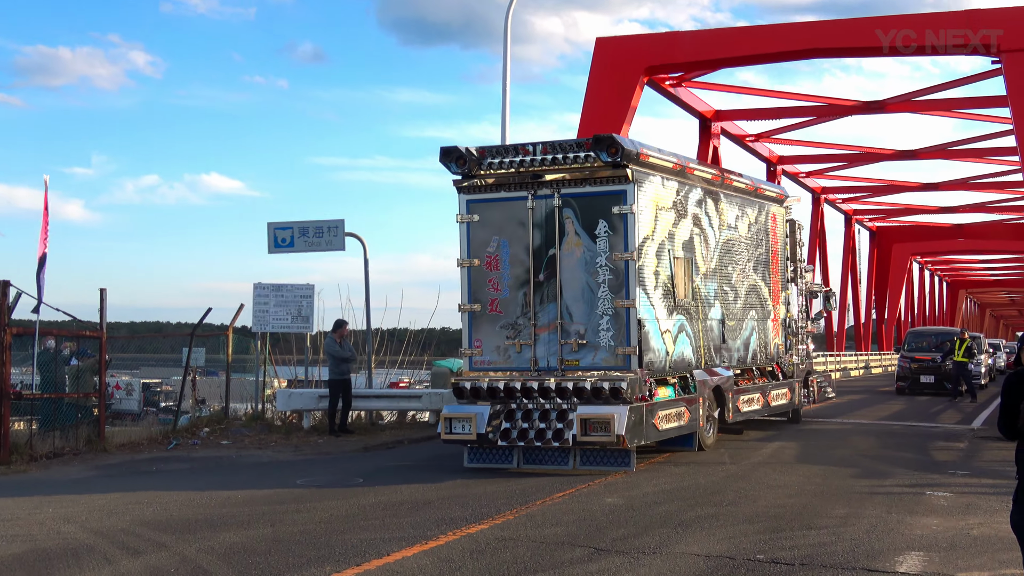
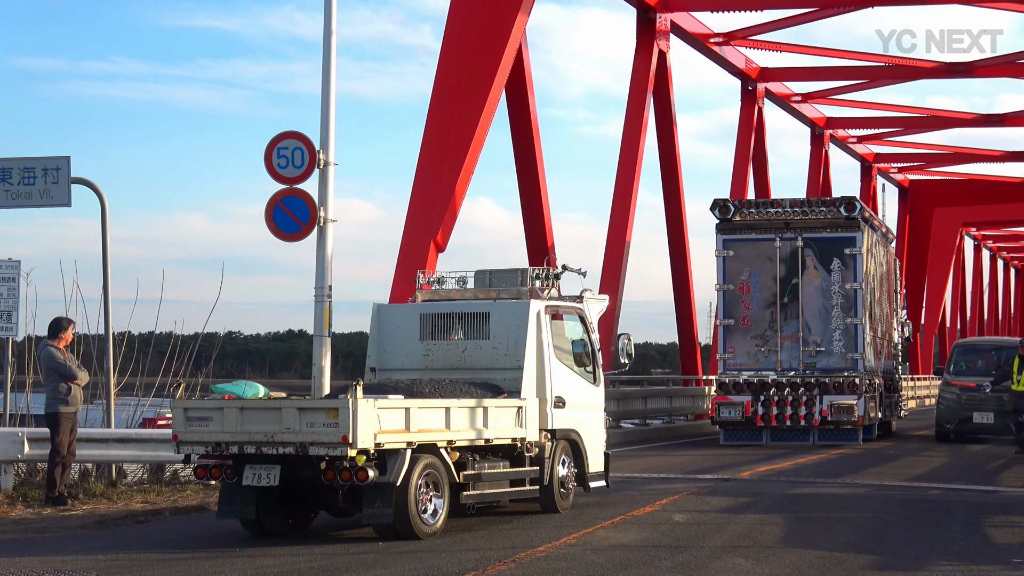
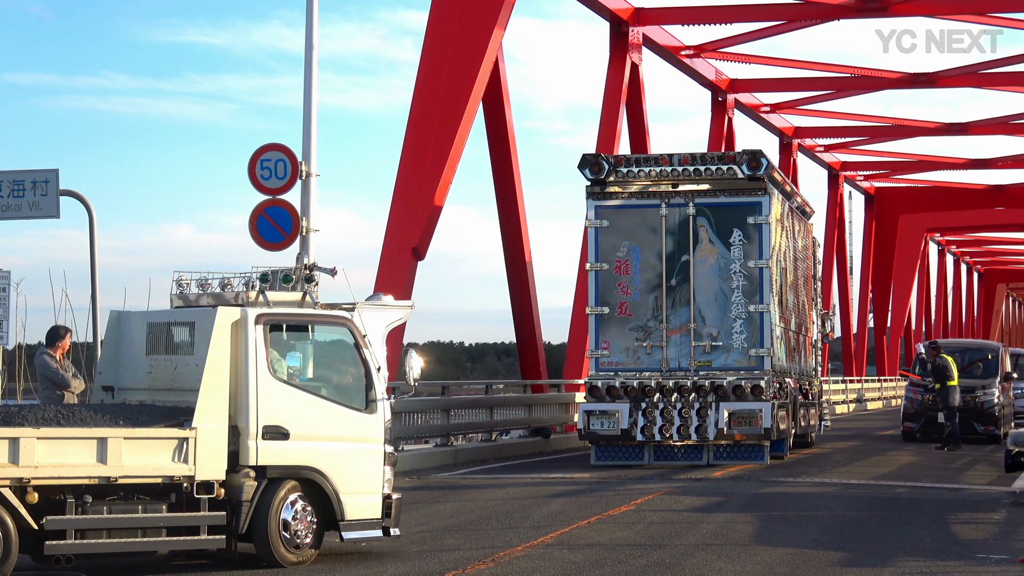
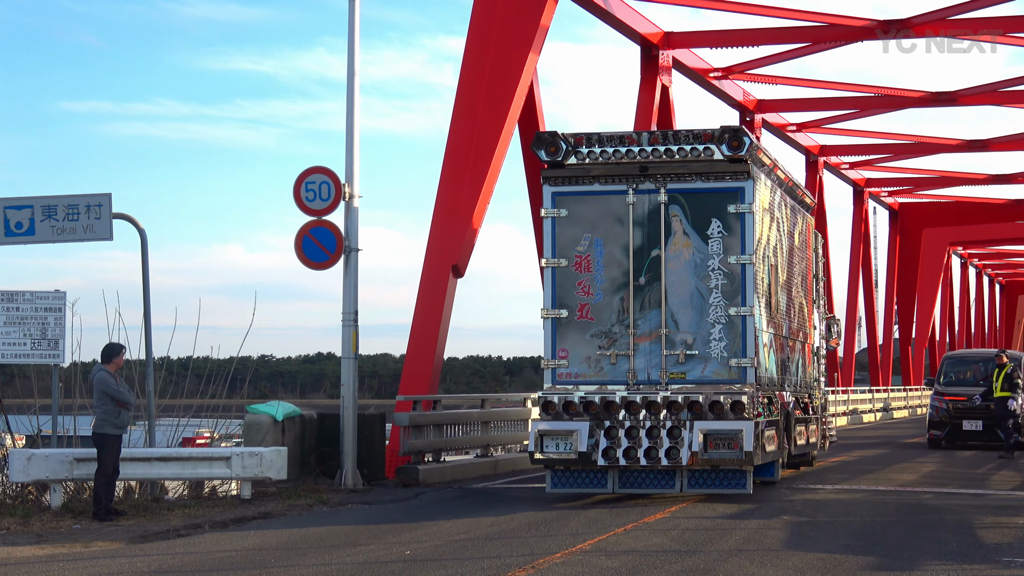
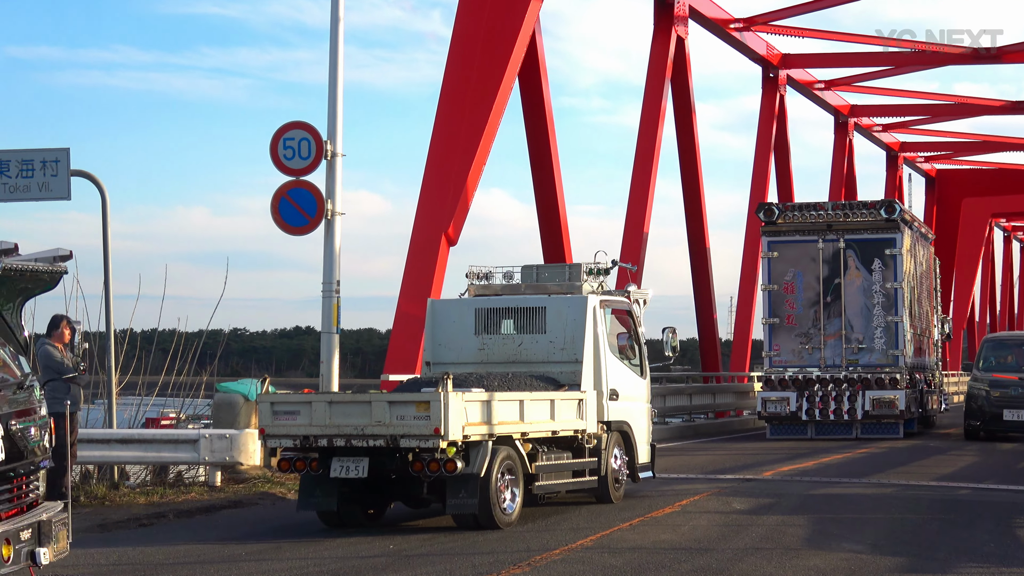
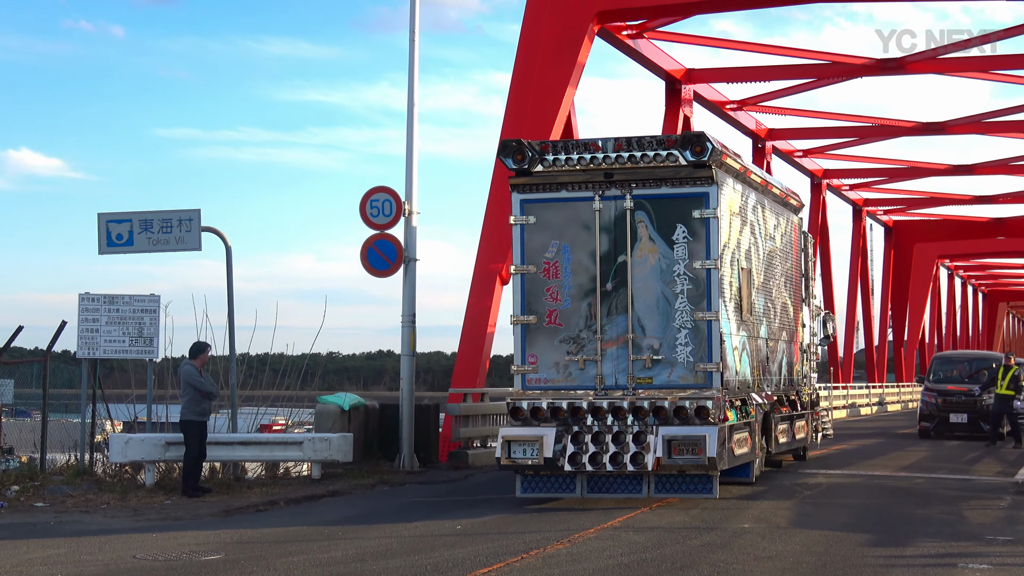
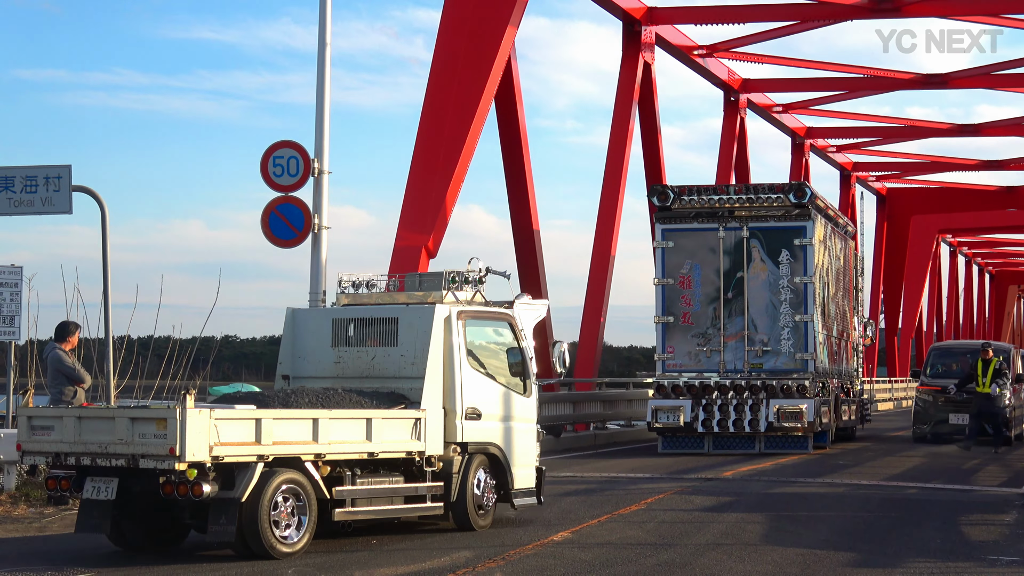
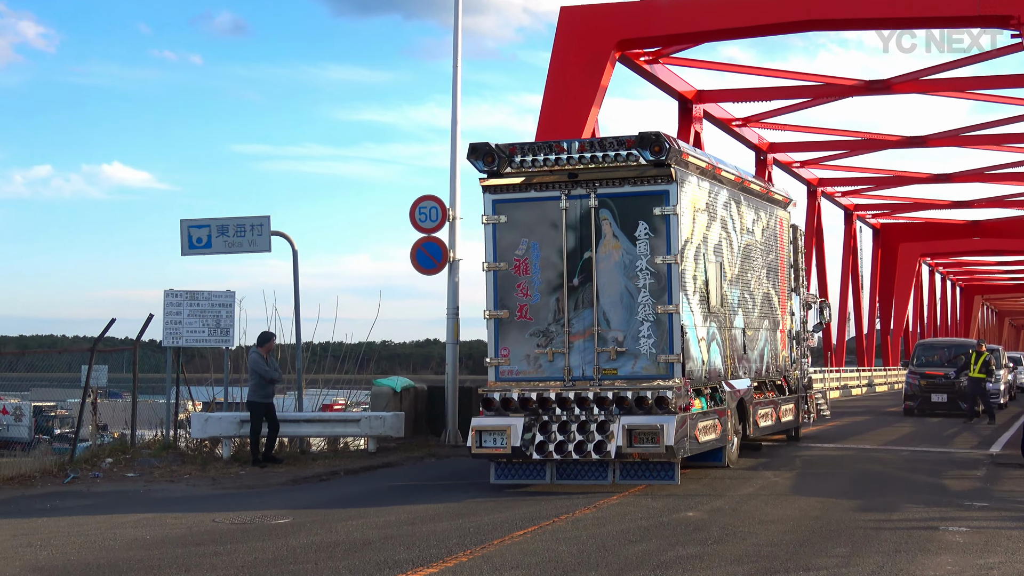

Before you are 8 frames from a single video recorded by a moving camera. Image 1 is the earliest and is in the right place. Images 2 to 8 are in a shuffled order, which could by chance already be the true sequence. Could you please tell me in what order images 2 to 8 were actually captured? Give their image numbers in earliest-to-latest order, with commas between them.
8, 6, 4, 3, 7, 2, 5
